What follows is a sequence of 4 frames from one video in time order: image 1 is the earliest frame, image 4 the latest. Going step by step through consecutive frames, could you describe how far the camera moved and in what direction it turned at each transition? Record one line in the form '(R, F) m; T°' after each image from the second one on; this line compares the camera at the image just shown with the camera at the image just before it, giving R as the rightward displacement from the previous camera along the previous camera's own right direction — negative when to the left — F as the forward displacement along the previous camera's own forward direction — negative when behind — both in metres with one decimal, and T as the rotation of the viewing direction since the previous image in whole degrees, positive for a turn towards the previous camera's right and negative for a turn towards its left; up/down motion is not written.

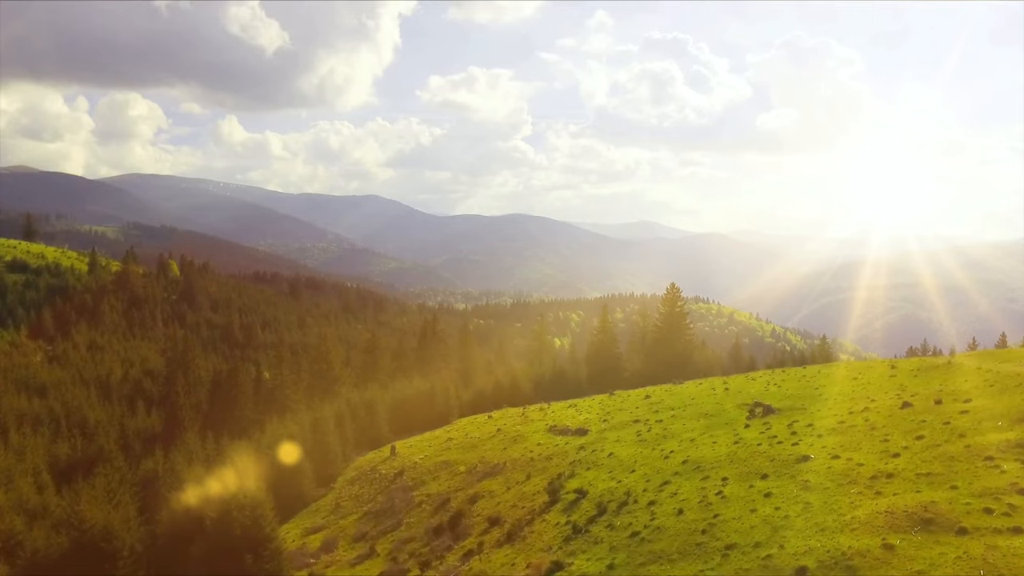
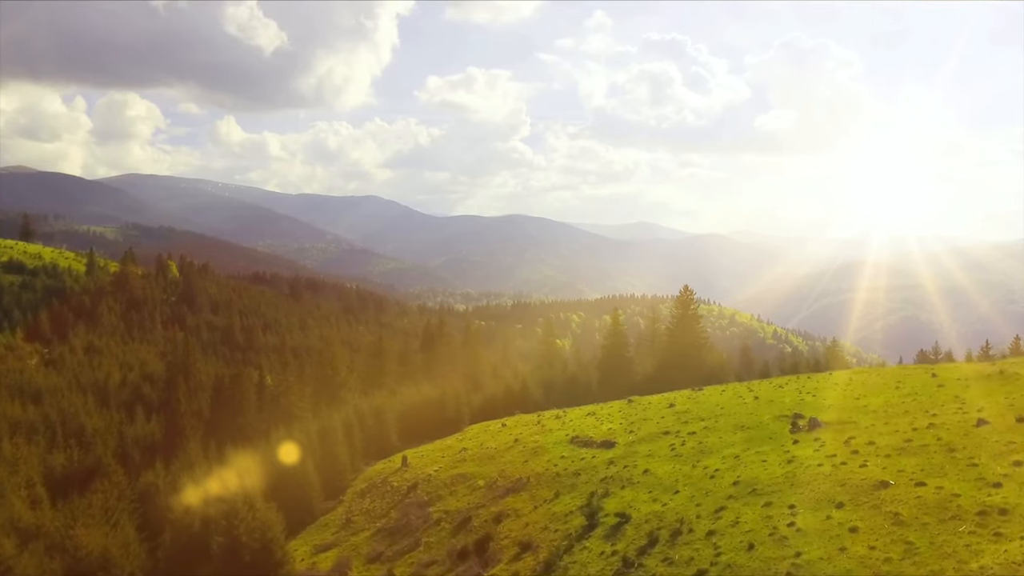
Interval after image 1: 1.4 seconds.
(-2.1, +3.2) m; 0°
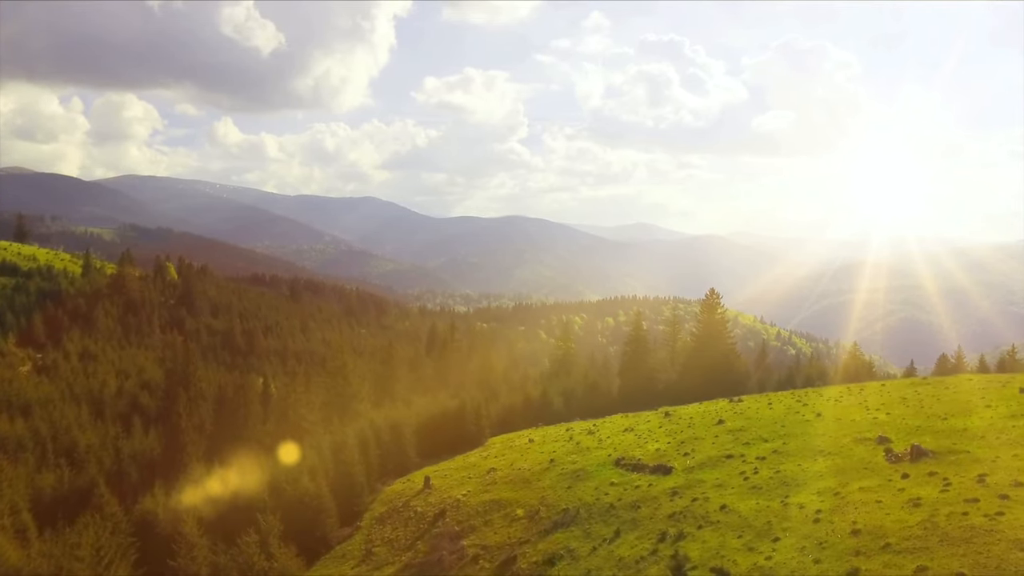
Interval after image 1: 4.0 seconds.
(-3.6, +6.1) m; 0°
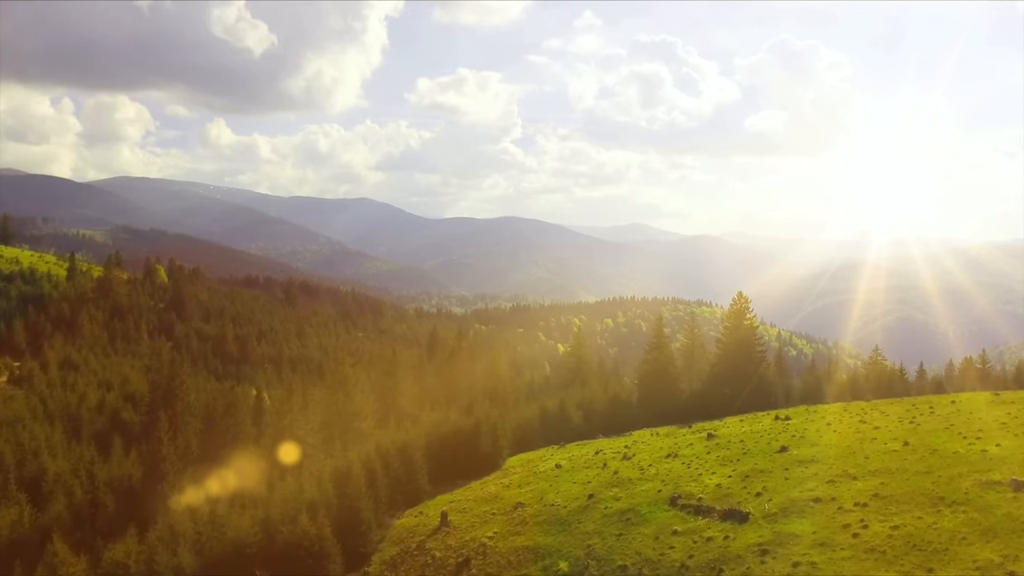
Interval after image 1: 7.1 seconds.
(-3.2, +8.7) m; 0°
